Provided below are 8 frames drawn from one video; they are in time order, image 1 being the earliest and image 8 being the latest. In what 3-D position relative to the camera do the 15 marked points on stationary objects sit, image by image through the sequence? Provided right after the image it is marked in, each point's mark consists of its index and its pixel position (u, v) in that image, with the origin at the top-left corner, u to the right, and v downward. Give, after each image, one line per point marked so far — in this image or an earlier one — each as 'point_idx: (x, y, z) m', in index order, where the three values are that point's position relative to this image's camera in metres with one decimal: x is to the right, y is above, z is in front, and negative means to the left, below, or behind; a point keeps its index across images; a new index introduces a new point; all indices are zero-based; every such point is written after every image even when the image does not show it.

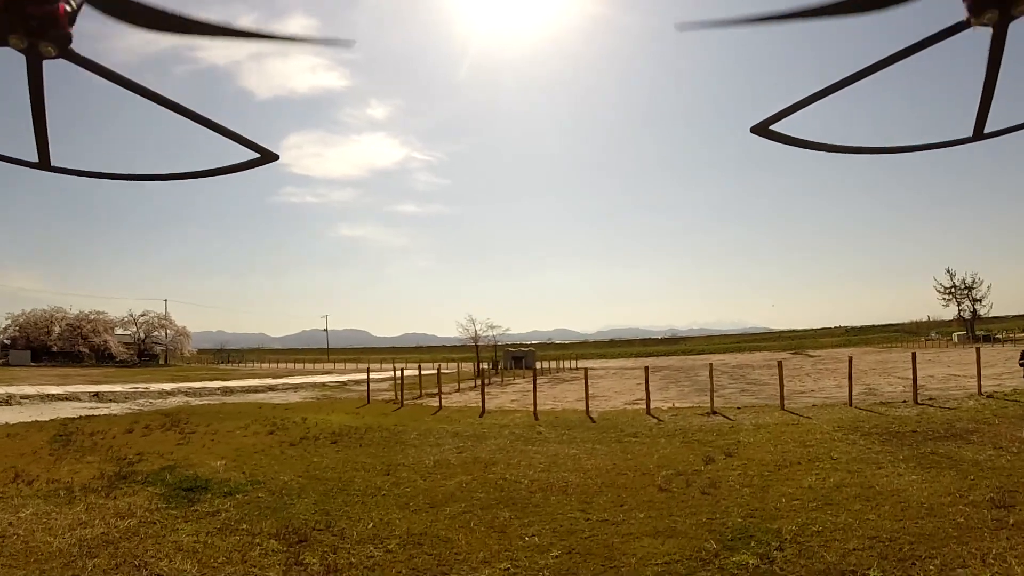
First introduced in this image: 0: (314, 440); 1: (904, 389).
0: (-6.4, -4.5, +19.0) m
1: (+11.0, -2.9, +18.1) m
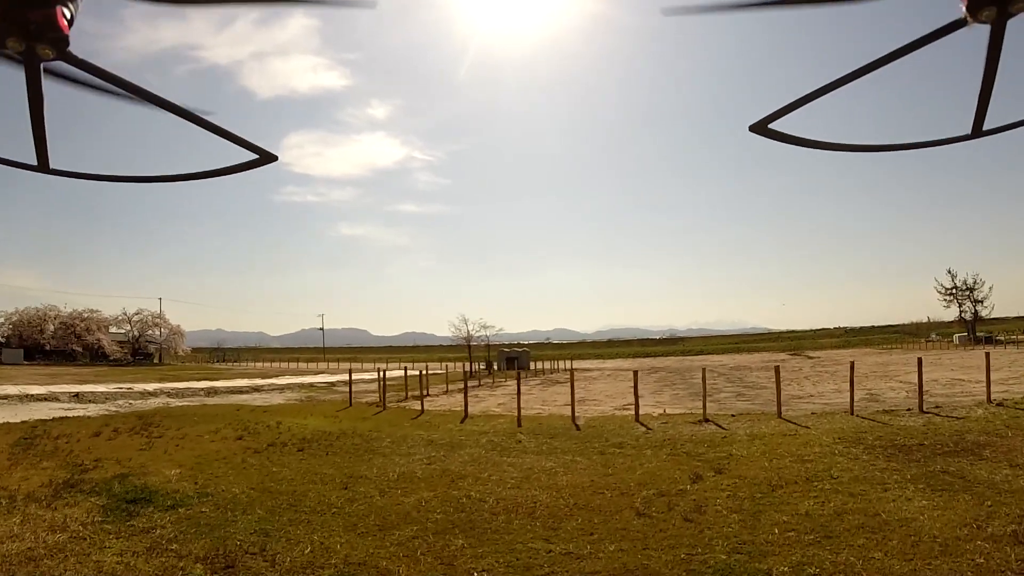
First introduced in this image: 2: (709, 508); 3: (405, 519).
0: (-6.9, -4.5, +18.1) m
1: (+10.6, -2.9, +17.1) m
2: (+2.3, -2.5, +7.4) m
3: (-1.4, -3.0, +8.4) m
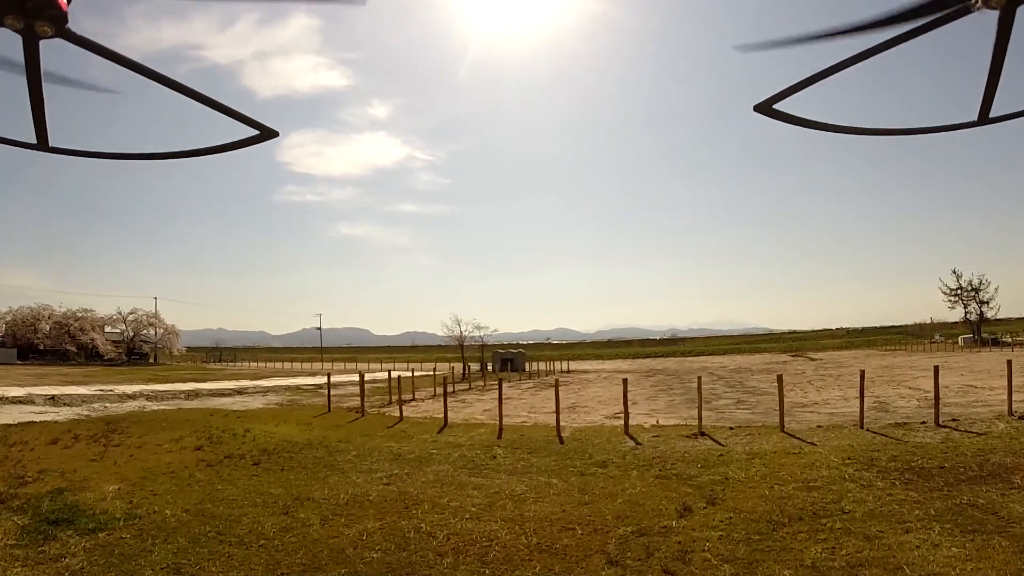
0: (-7.4, -4.5, +16.8) m
1: (+10.1, -2.9, +15.8) m
2: (+1.7, -2.5, +6.1) m
3: (-1.9, -3.0, +7.1) m
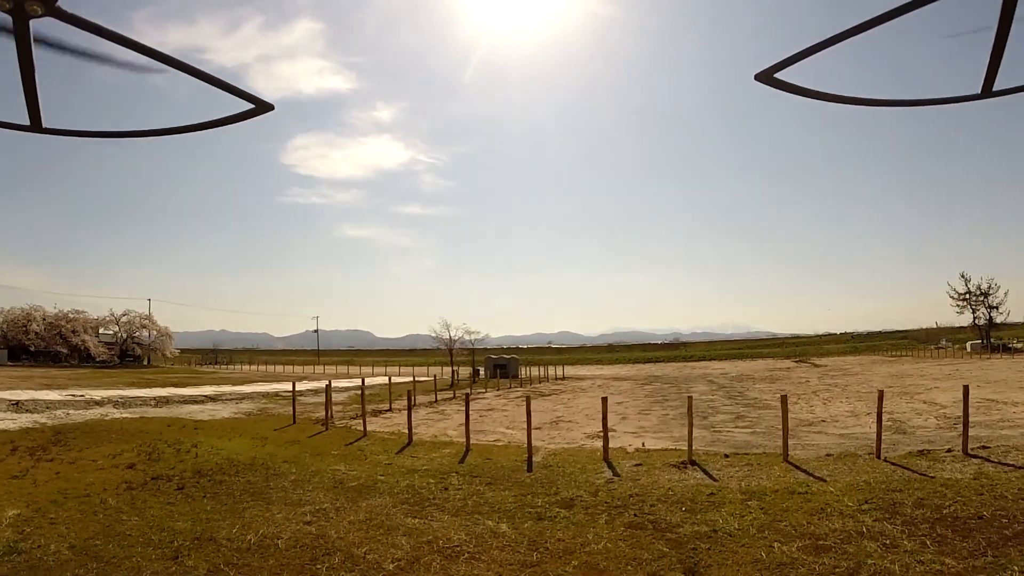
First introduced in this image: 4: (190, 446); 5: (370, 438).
0: (-8.1, -4.5, +15.0) m
1: (+9.3, -3.0, +13.9) m
2: (+1.0, -2.5, +4.2) m
3: (-2.7, -3.0, +5.2) m
4: (-9.9, -4.9, +19.7) m
5: (-4.0, -4.2, +18.0) m
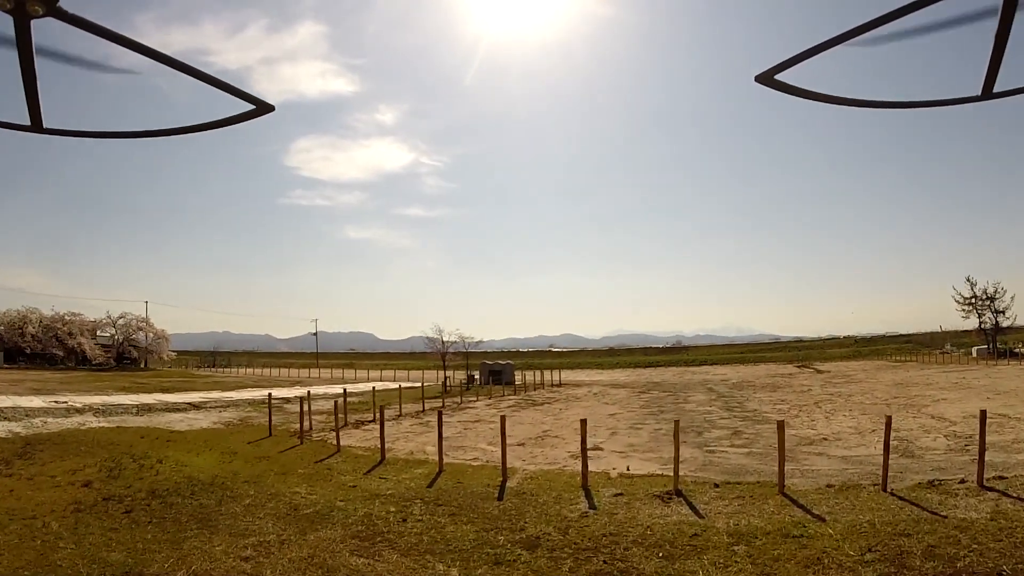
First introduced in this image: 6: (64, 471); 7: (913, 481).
0: (-8.6, -4.7, +14.0) m
1: (+8.8, -3.2, +12.9) m
2: (+0.4, -2.7, +3.2) m
3: (-3.2, -3.1, +4.2) m
4: (-10.3, -5.0, +18.7) m
5: (-4.5, -4.4, +17.0) m
6: (-12.1, -5.0, +17.5) m
7: (+6.0, -2.9, +9.6) m
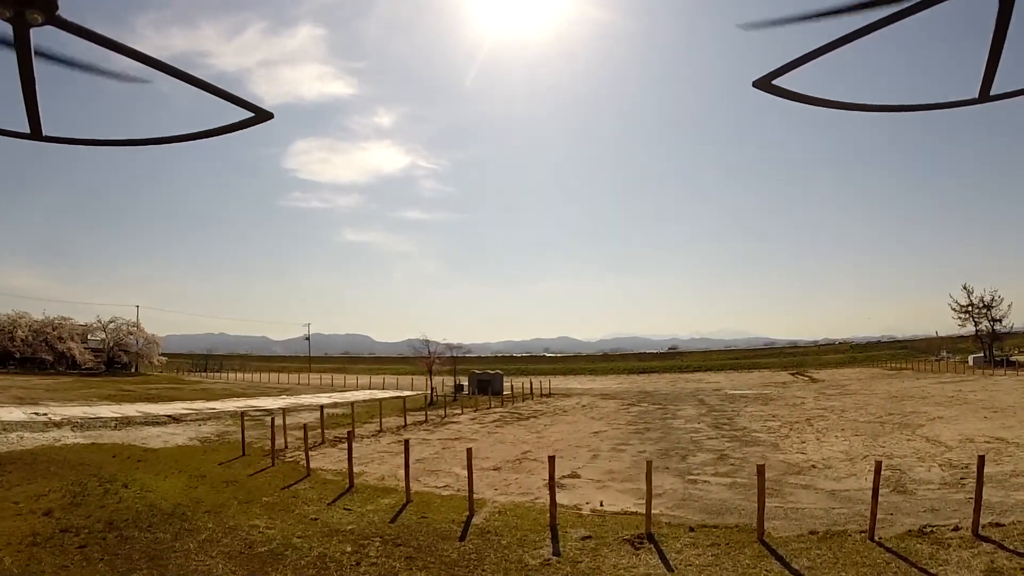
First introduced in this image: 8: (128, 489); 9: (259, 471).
0: (-9.2, -5.1, +13.2) m
1: (+8.3, -3.6, +12.2) m
2: (-0.1, -3.0, +2.5) m
3: (-3.8, -3.5, +3.5) m
4: (-11.0, -5.5, +18.0) m
5: (-5.1, -4.8, +16.3) m
6: (-12.7, -5.4, +16.7) m
7: (+5.4, -3.3, +8.9) m
8: (-10.6, -5.4, +17.8) m
9: (-7.1, -5.2, +18.3) m
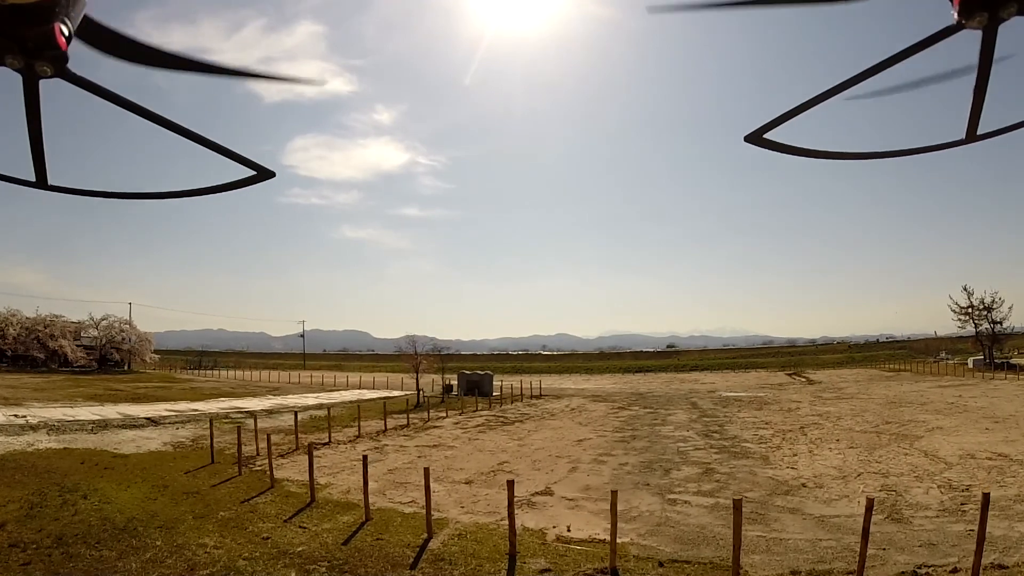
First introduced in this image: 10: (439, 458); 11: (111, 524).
0: (-9.8, -5.1, +12.4) m
1: (+7.6, -3.7, +11.3) m
2: (-0.7, -3.2, +1.6) m
3: (-4.4, -3.6, +2.6) m
4: (-11.6, -5.5, +17.1) m
5: (-5.7, -4.9, +15.4) m
6: (-13.4, -5.4, +15.9) m
7: (+4.8, -3.4, +8.0) m
8: (-11.3, -5.5, +16.9) m
9: (-7.8, -5.2, +17.4) m
10: (-2.2, -5.1, +19.3) m
11: (-8.9, -5.2, +14.1) m
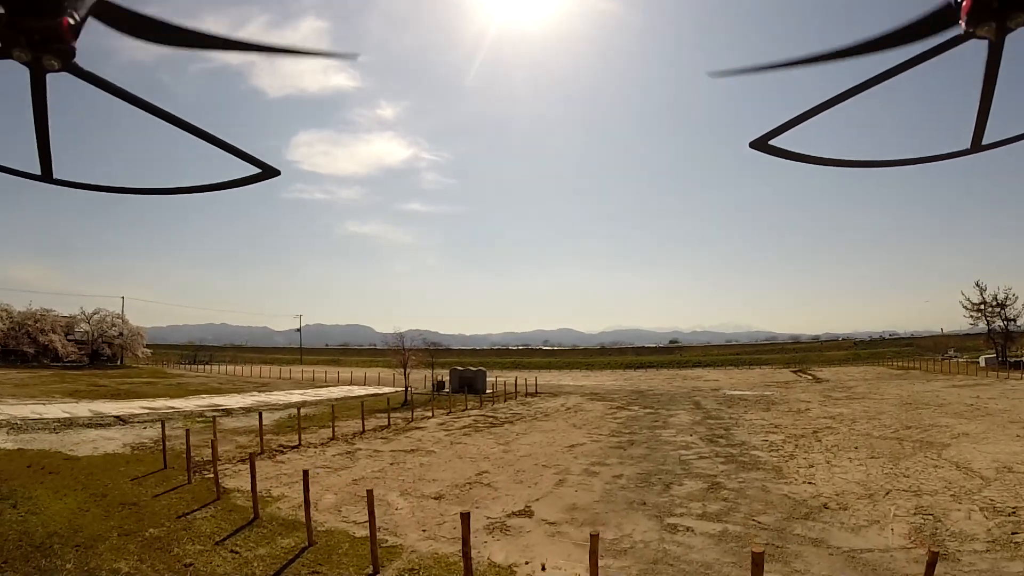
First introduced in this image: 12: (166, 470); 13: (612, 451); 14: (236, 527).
0: (-10.3, -4.8, +10.5) m
1: (+7.1, -3.5, +9.4) m
2: (-1.2, -3.0, -0.3) m
3: (-4.9, -3.4, +0.7) m
4: (-12.1, -5.2, +15.2) m
5: (-6.2, -4.6, +13.5) m
6: (-13.9, -5.1, +14.0) m
7: (+4.3, -3.2, +6.1) m
8: (-11.8, -5.1, +15.0) m
9: (-8.3, -4.9, +15.5) m
10: (-2.7, -4.8, +17.4) m
11: (-9.4, -4.9, +12.2) m
12: (-9.7, -5.1, +18.0) m
13: (+2.8, -4.7, +18.4) m
14: (-5.1, -4.4, +12.0) m
